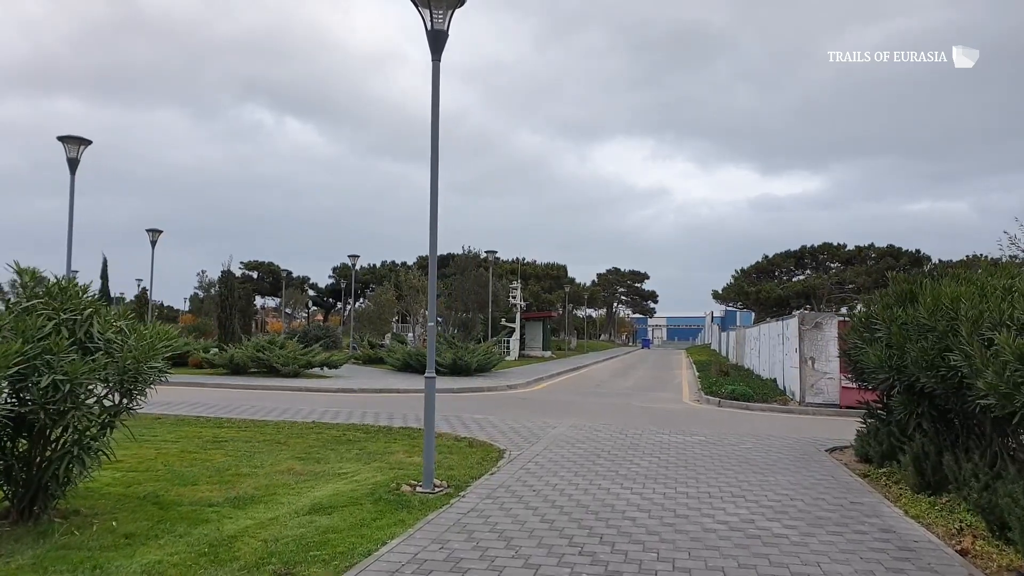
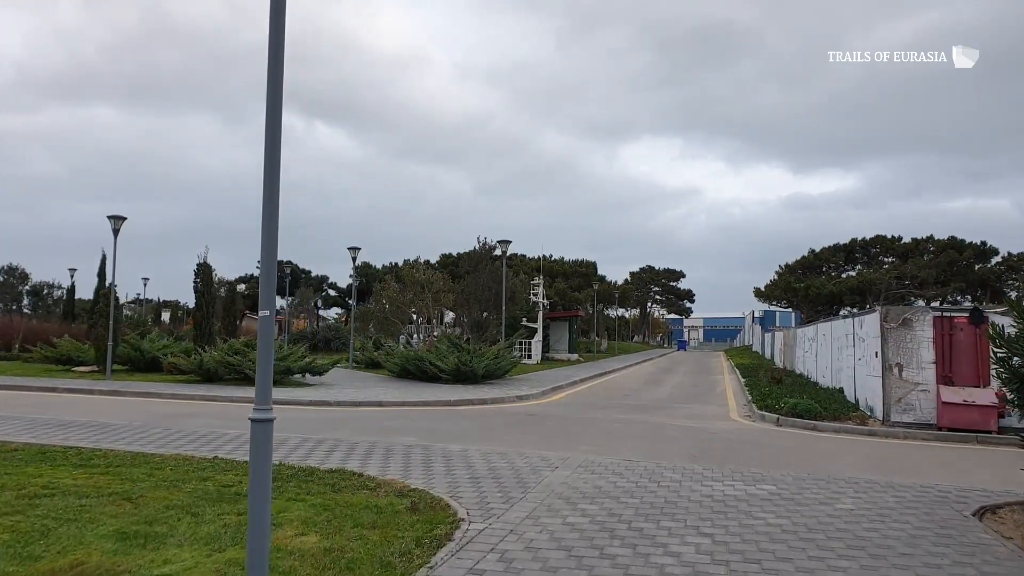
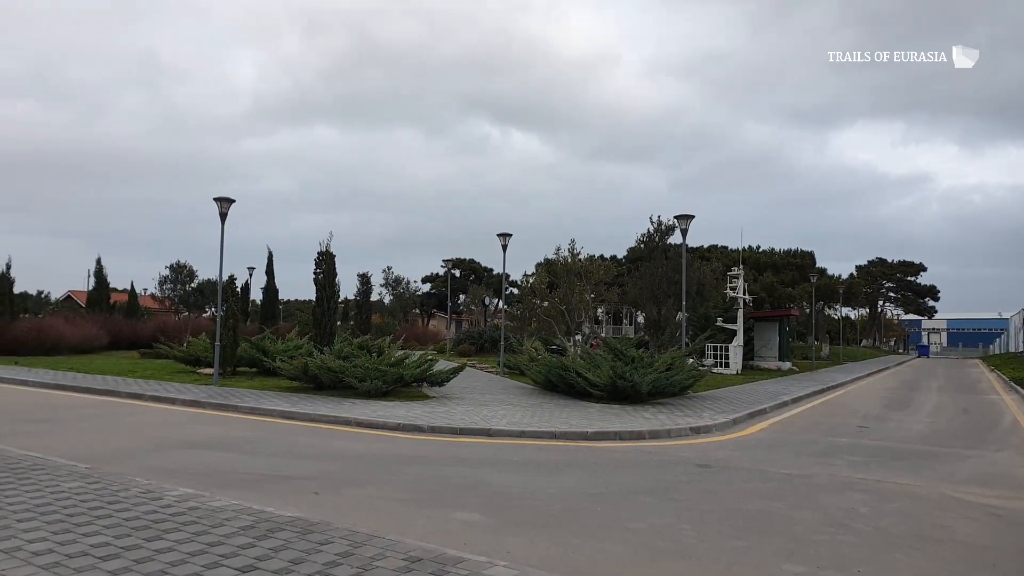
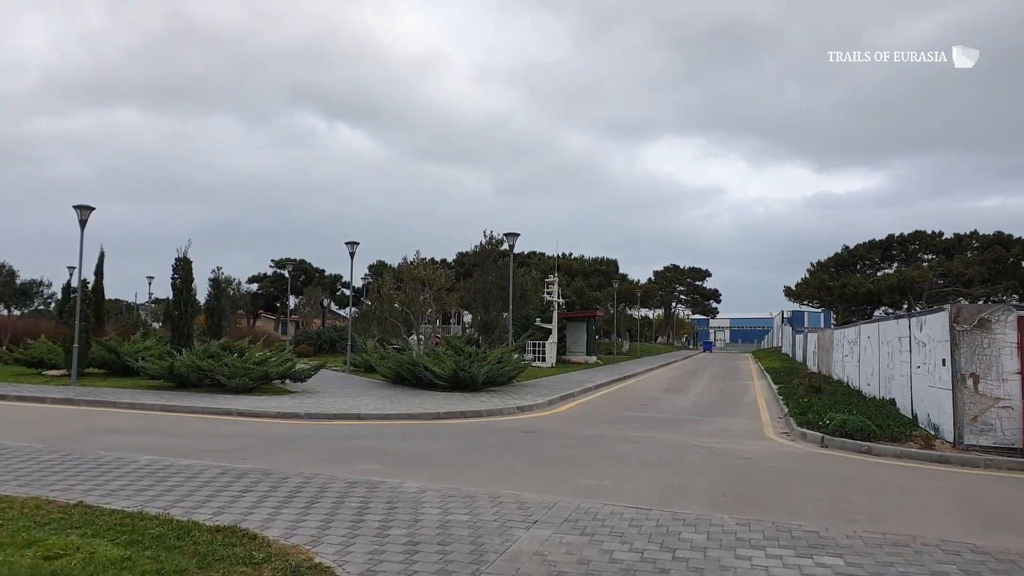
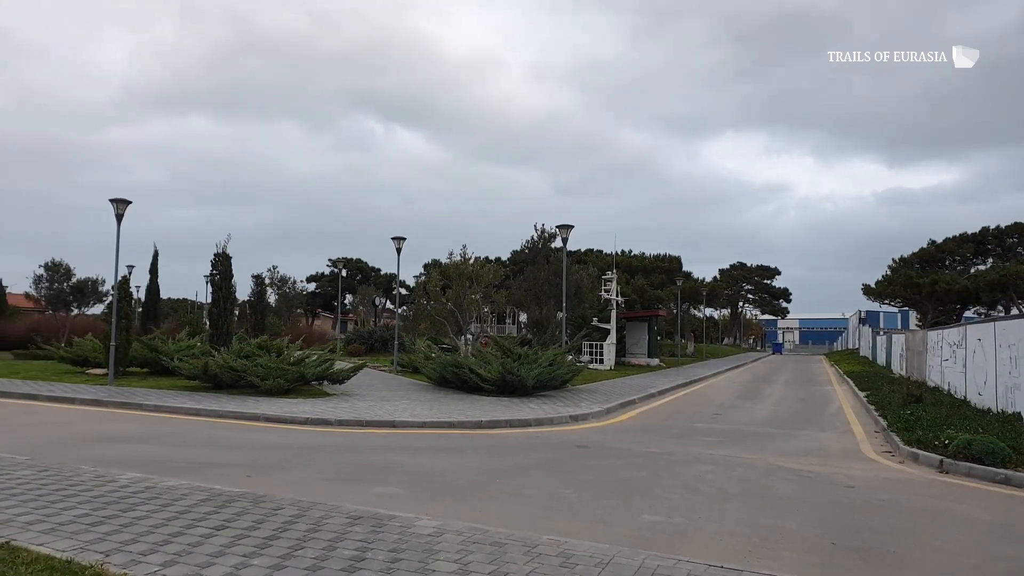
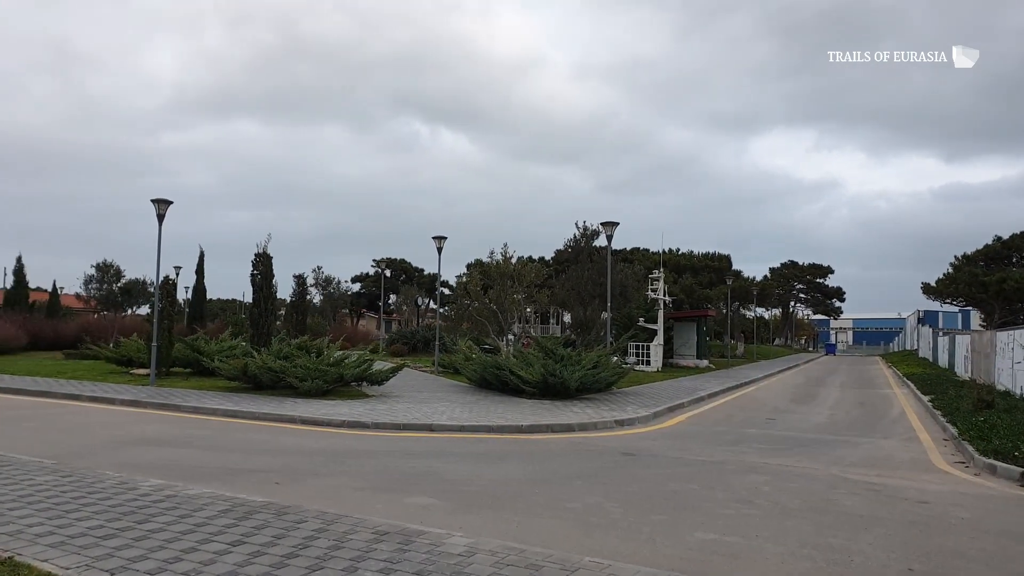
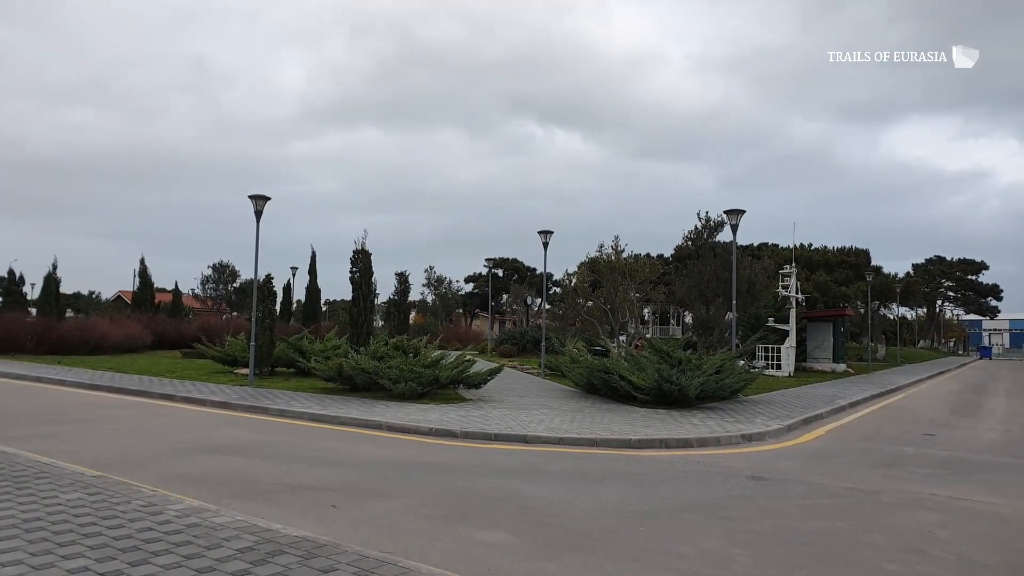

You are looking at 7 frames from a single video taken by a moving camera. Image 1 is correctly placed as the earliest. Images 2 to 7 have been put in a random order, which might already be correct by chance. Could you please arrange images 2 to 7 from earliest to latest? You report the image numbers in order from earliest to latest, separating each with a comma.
2, 4, 5, 6, 3, 7
